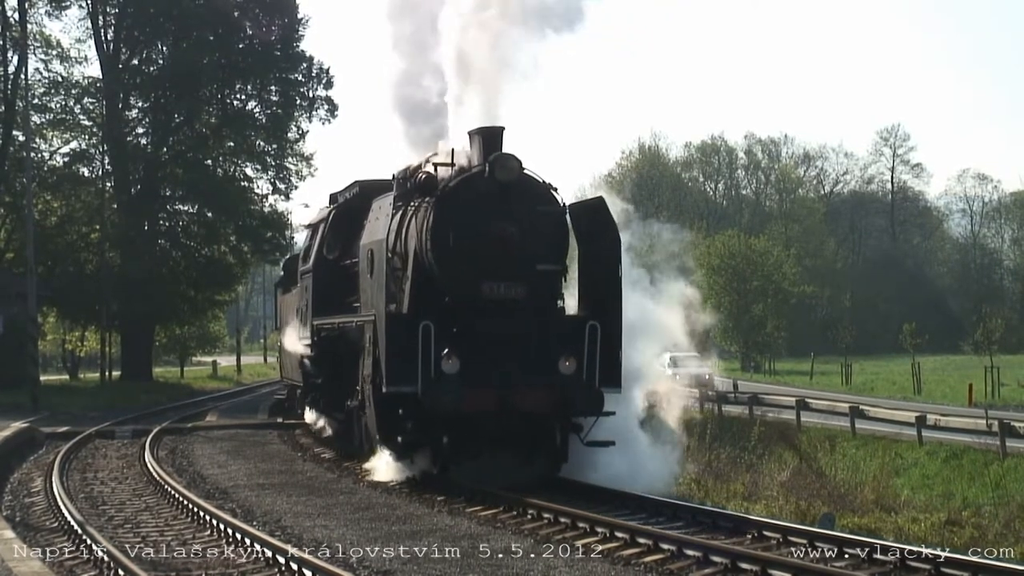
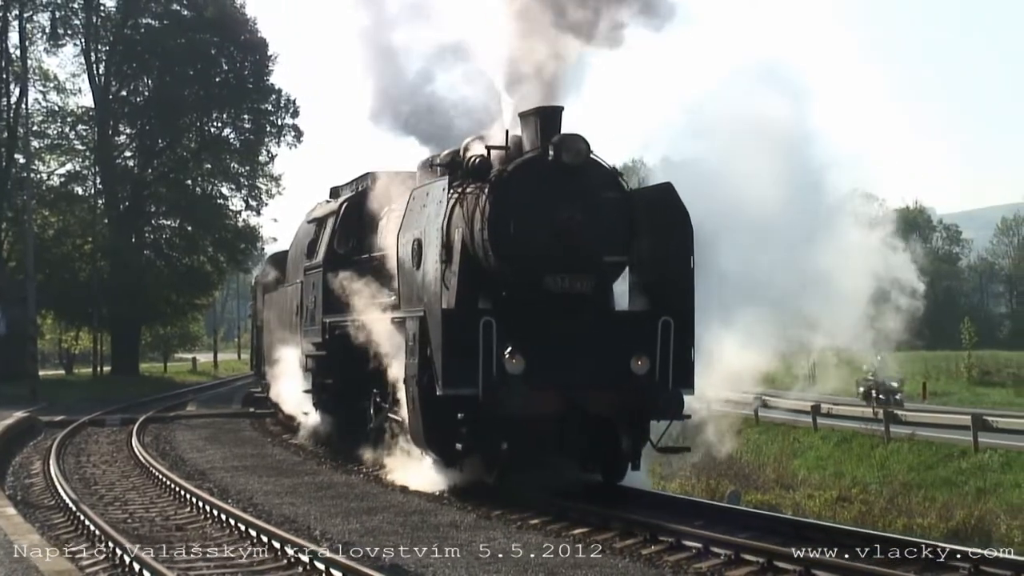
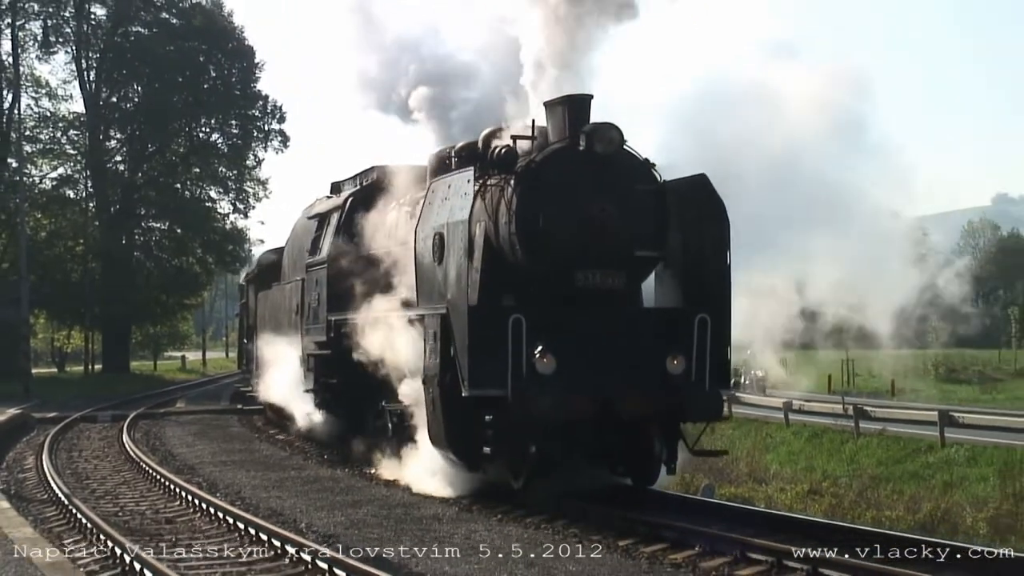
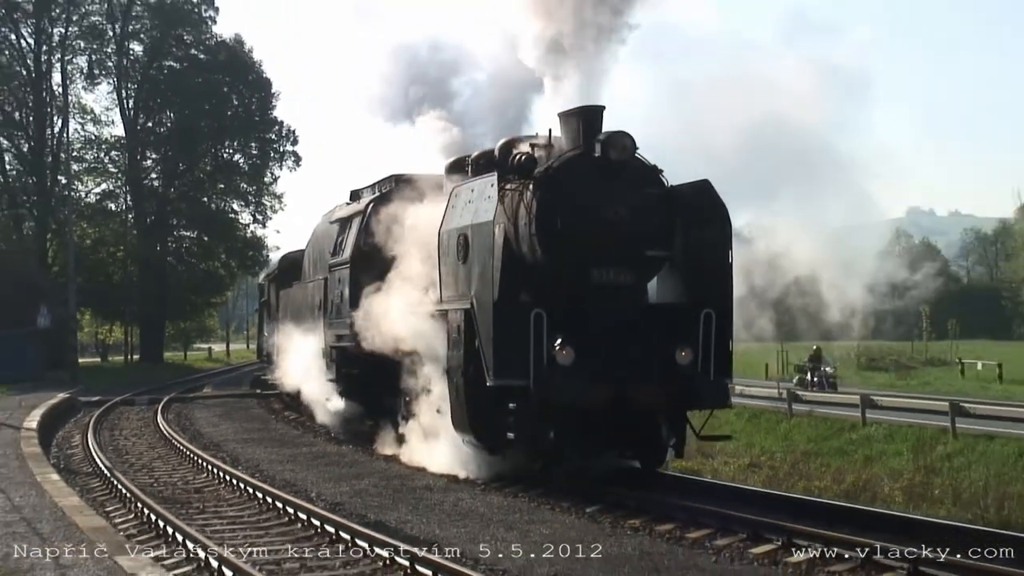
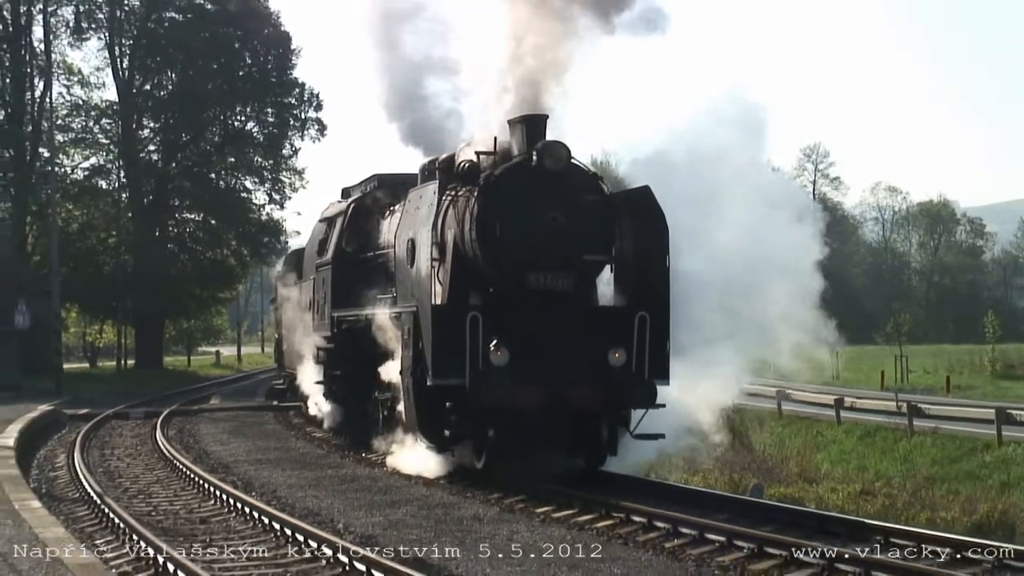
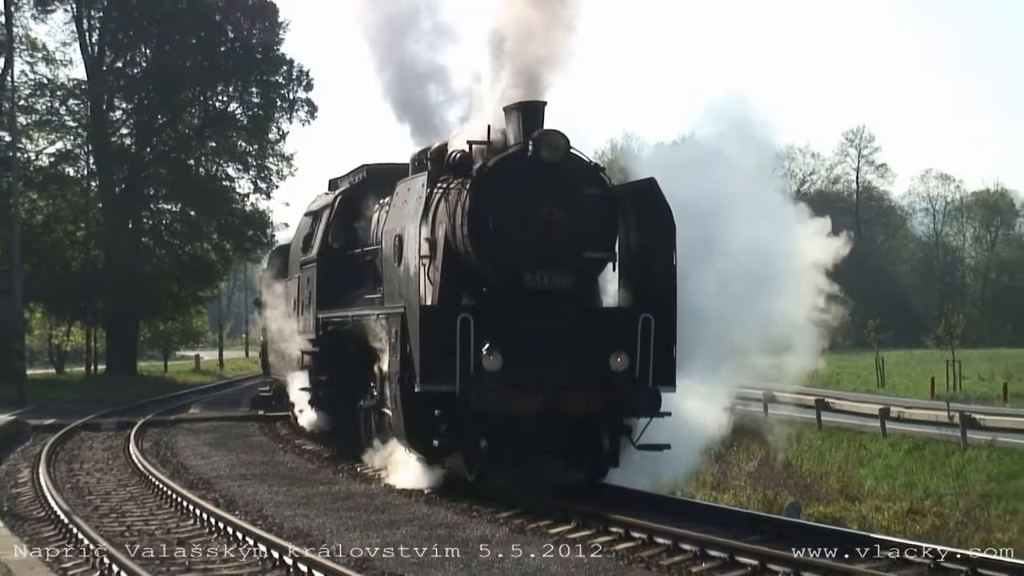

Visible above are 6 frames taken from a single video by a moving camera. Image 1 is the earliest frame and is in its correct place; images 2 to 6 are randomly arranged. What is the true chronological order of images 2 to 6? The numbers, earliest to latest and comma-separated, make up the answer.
6, 5, 2, 3, 4
